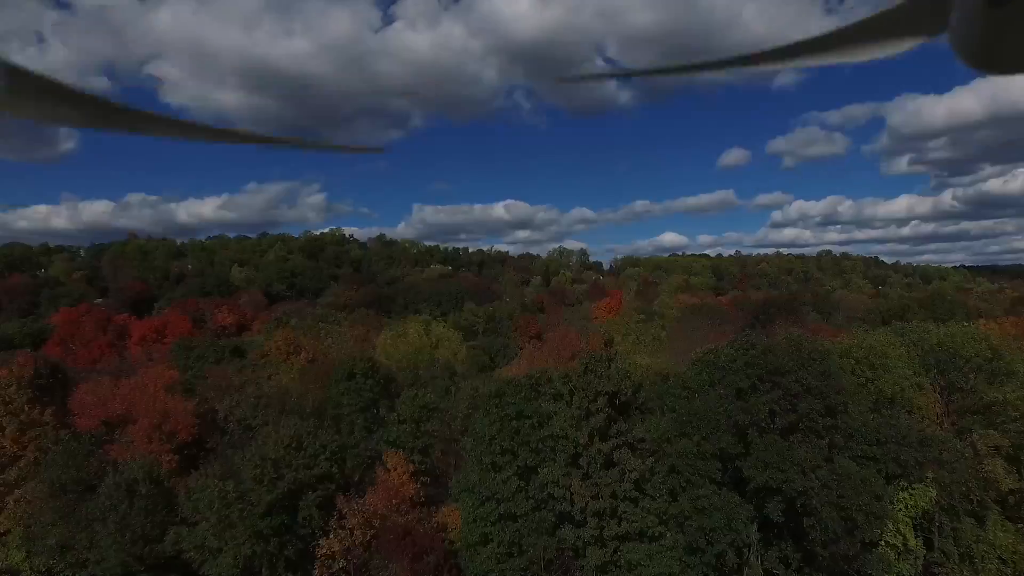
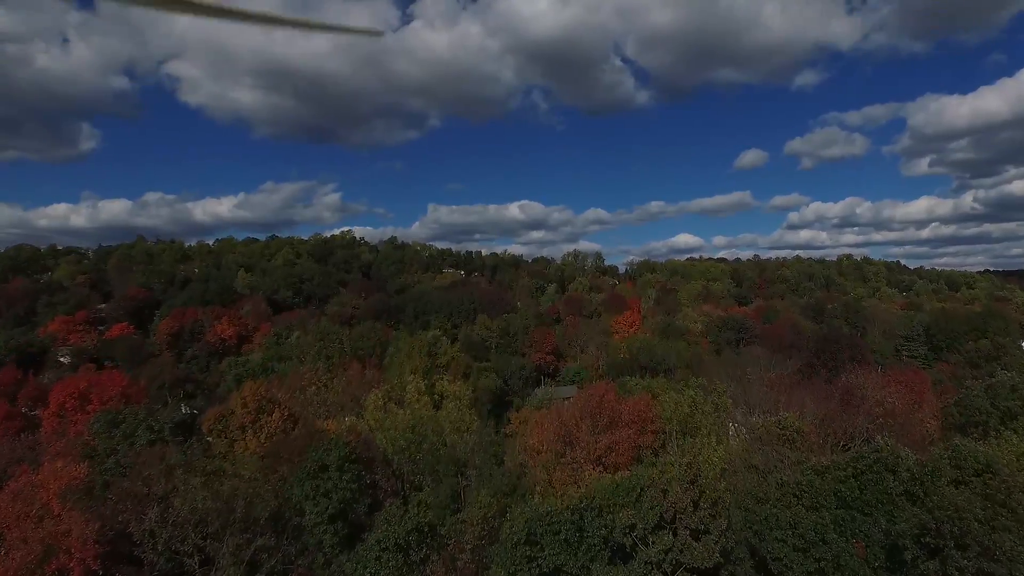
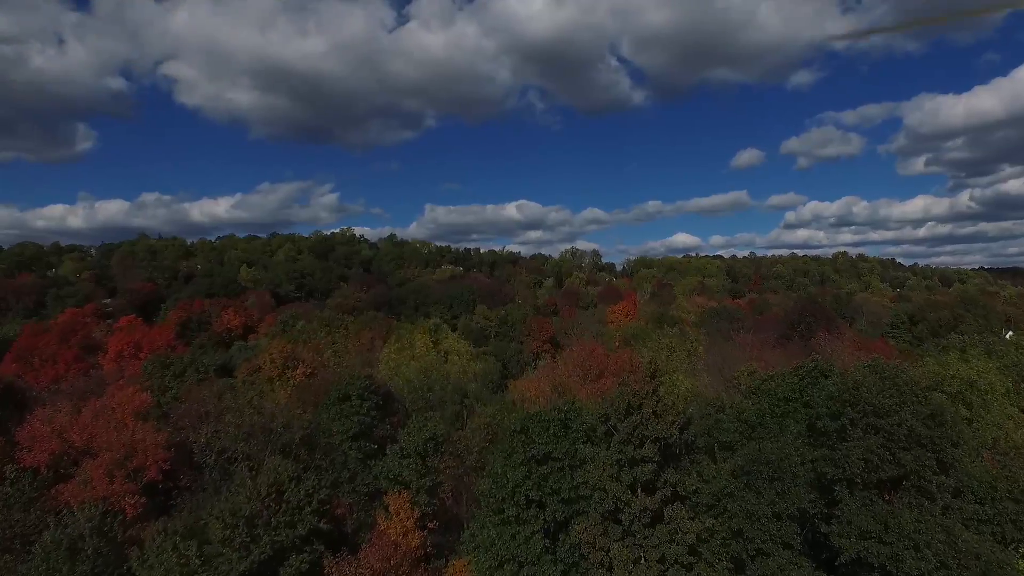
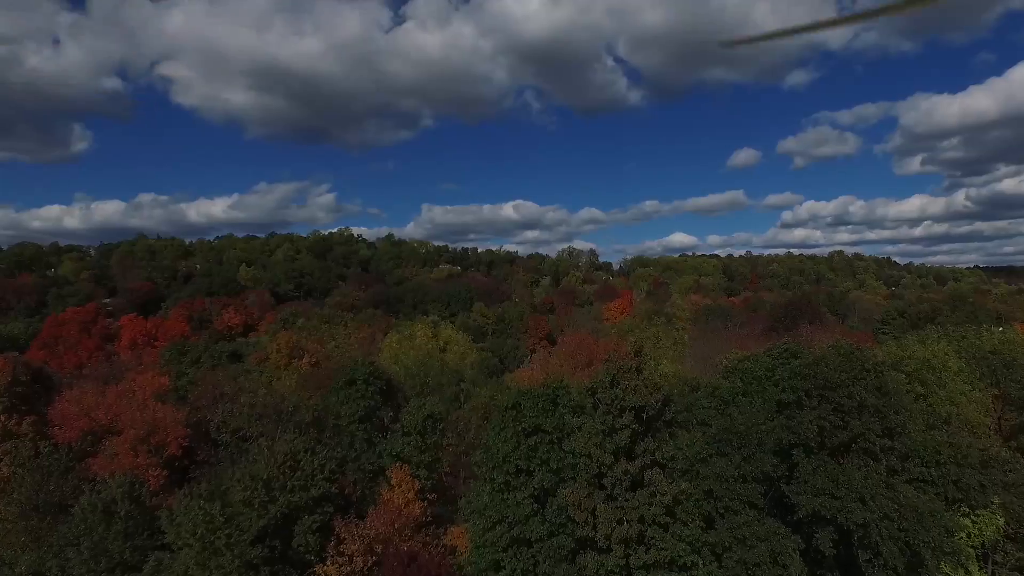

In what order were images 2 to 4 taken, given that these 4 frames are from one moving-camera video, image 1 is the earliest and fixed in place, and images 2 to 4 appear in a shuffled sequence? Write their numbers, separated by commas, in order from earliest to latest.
4, 3, 2
